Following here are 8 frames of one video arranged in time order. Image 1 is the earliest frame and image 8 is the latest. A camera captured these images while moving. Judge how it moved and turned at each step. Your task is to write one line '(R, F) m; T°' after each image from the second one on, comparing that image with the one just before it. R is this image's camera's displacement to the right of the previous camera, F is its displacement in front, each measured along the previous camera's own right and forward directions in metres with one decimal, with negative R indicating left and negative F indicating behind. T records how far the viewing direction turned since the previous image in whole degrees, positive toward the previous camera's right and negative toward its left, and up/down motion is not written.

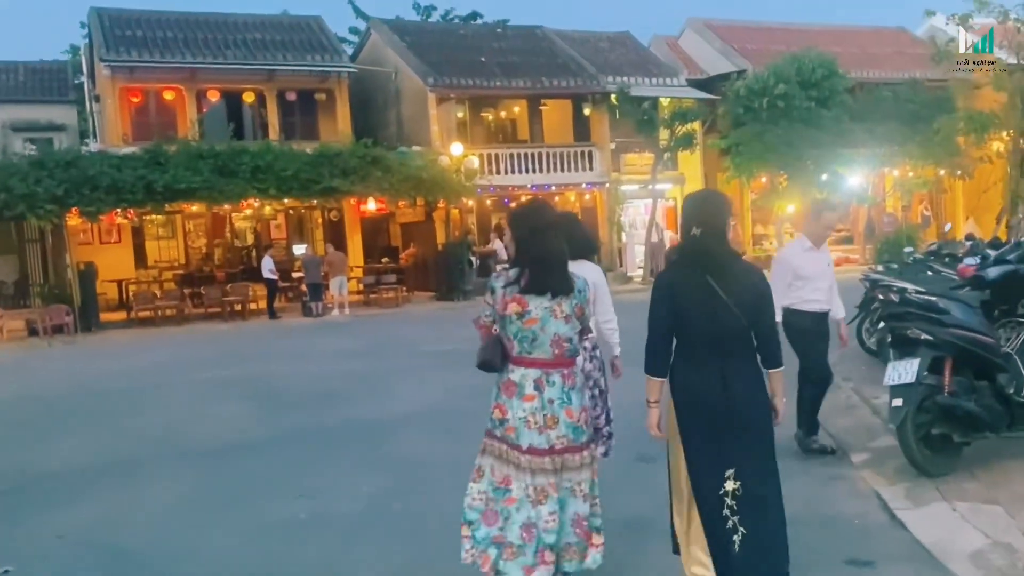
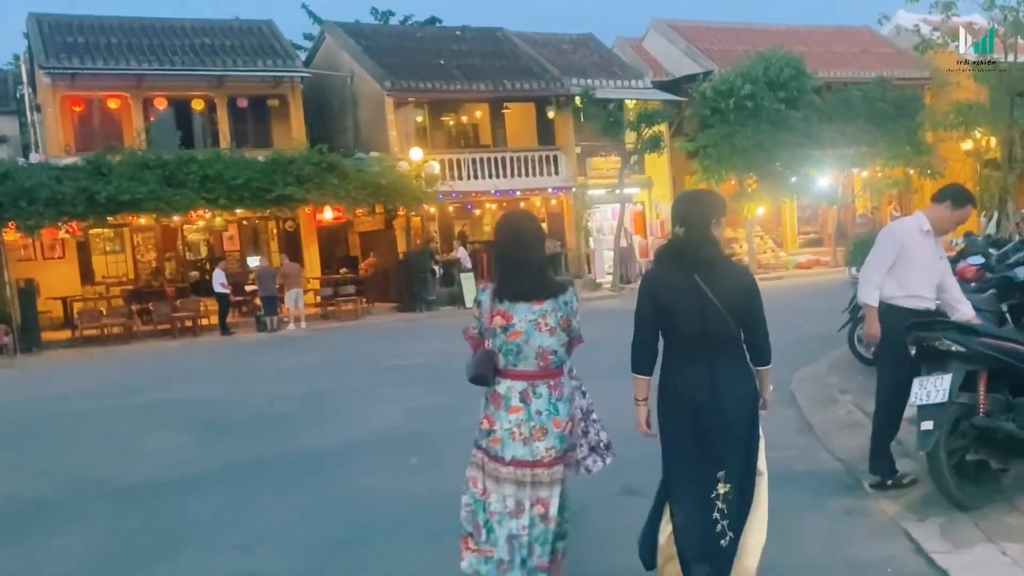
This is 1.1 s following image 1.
(0.0, +0.8) m; +2°
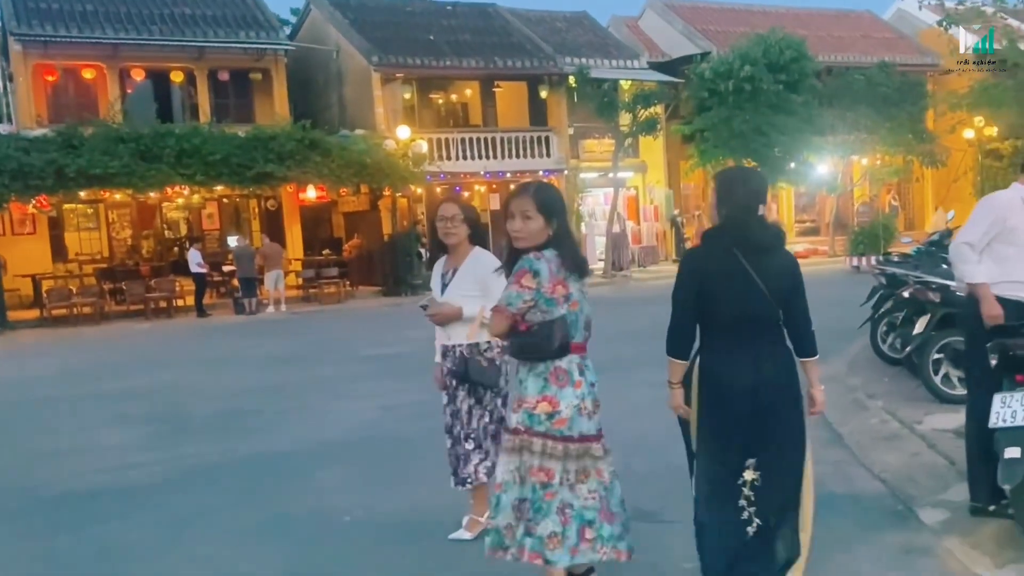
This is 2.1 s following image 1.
(-0.1, +0.8) m; +1°
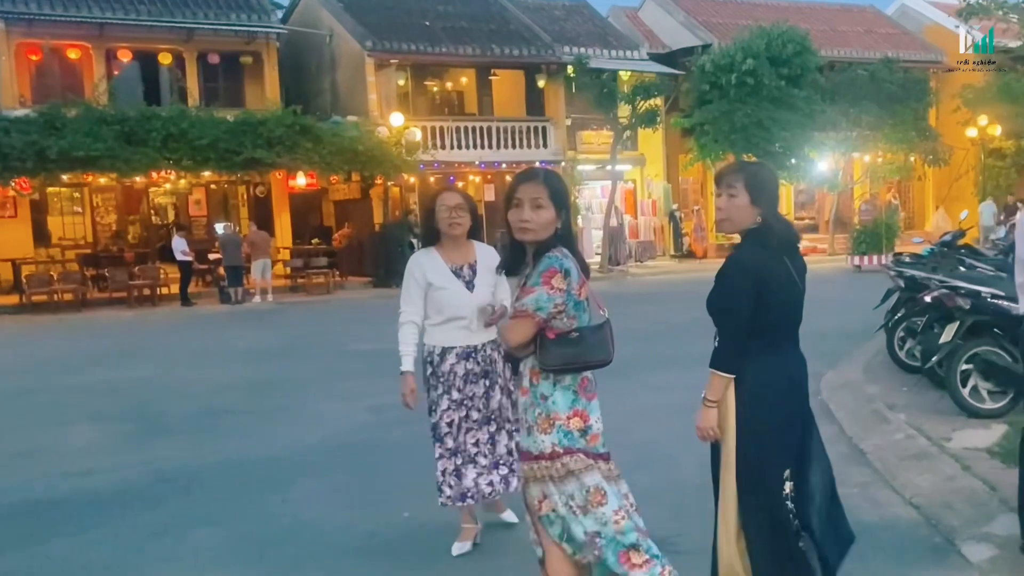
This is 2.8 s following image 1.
(0.0, +0.5) m; 0°
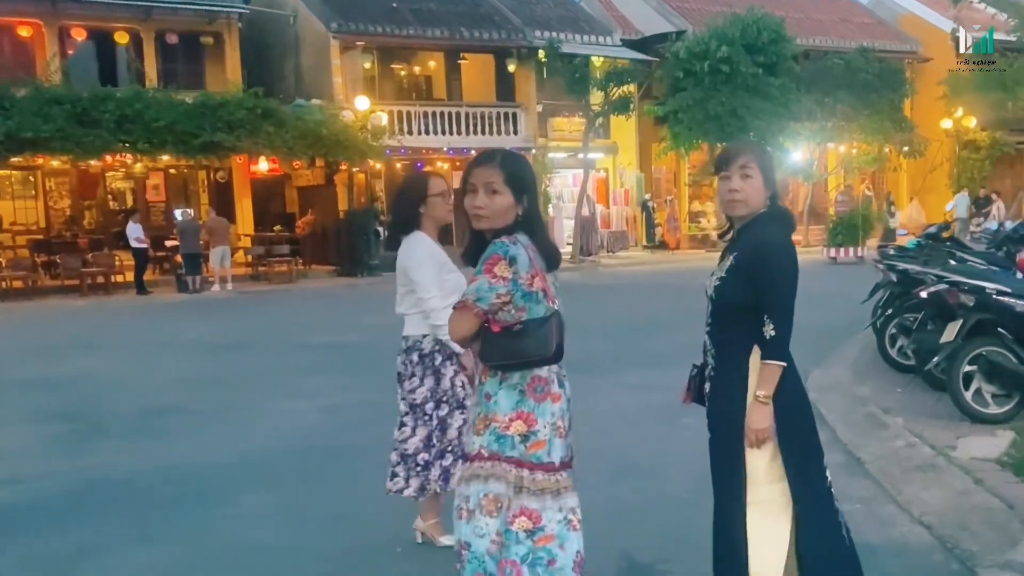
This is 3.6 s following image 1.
(0.0, +0.5) m; +2°
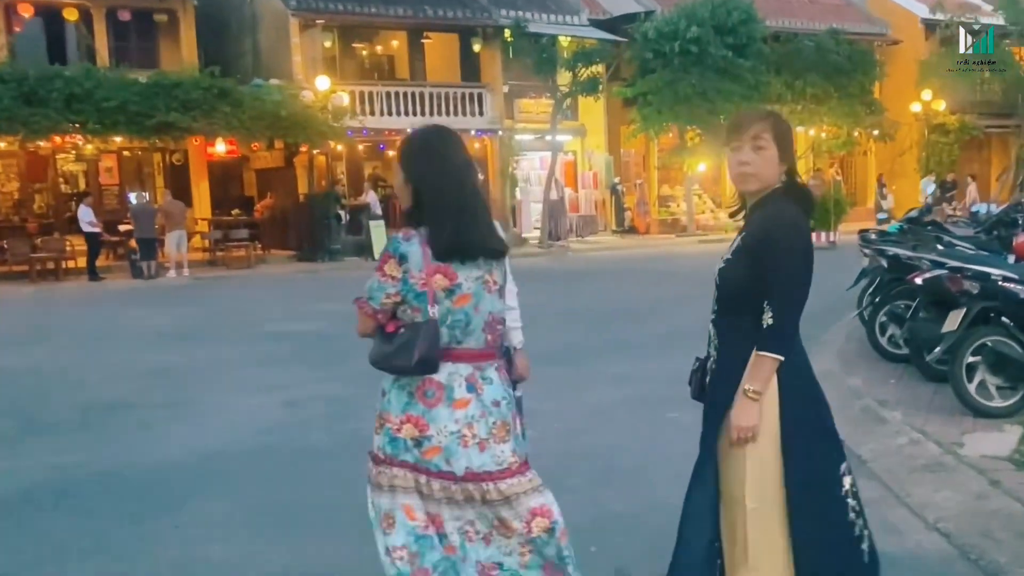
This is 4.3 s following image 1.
(0.0, +0.5) m; +2°
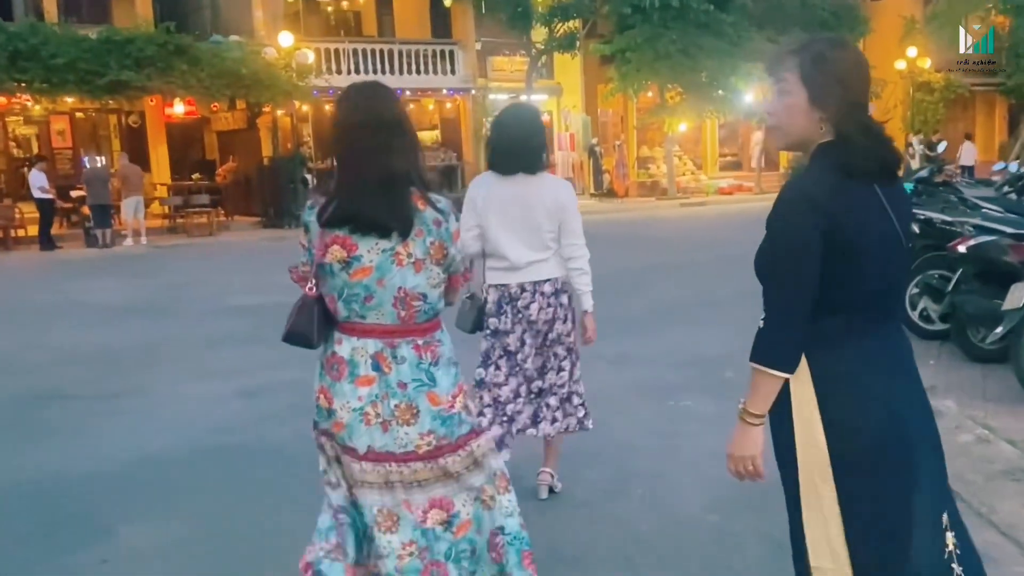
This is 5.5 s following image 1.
(-0.1, +0.8) m; +2°
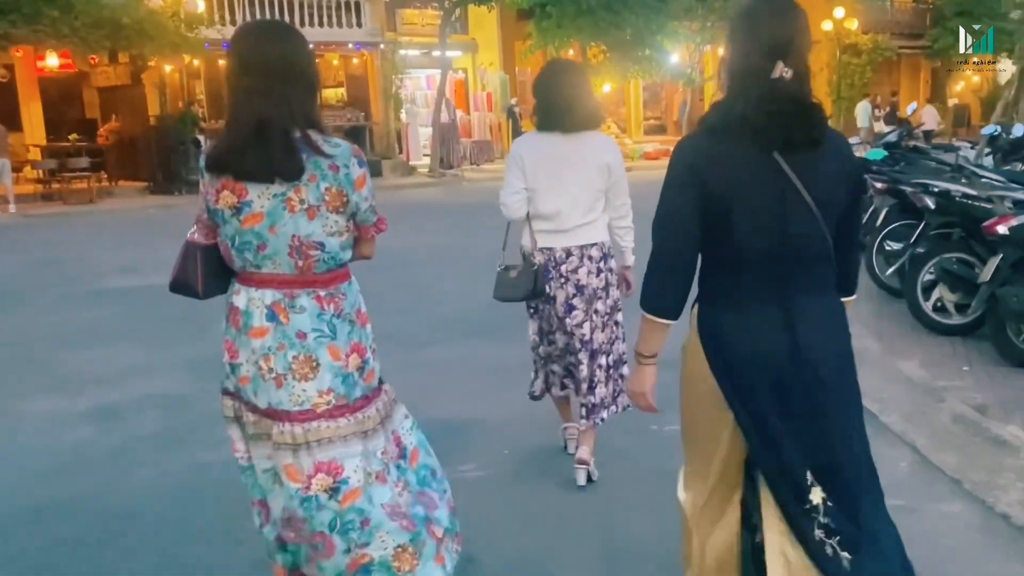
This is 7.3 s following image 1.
(-0.1, +1.3) m; +5°
